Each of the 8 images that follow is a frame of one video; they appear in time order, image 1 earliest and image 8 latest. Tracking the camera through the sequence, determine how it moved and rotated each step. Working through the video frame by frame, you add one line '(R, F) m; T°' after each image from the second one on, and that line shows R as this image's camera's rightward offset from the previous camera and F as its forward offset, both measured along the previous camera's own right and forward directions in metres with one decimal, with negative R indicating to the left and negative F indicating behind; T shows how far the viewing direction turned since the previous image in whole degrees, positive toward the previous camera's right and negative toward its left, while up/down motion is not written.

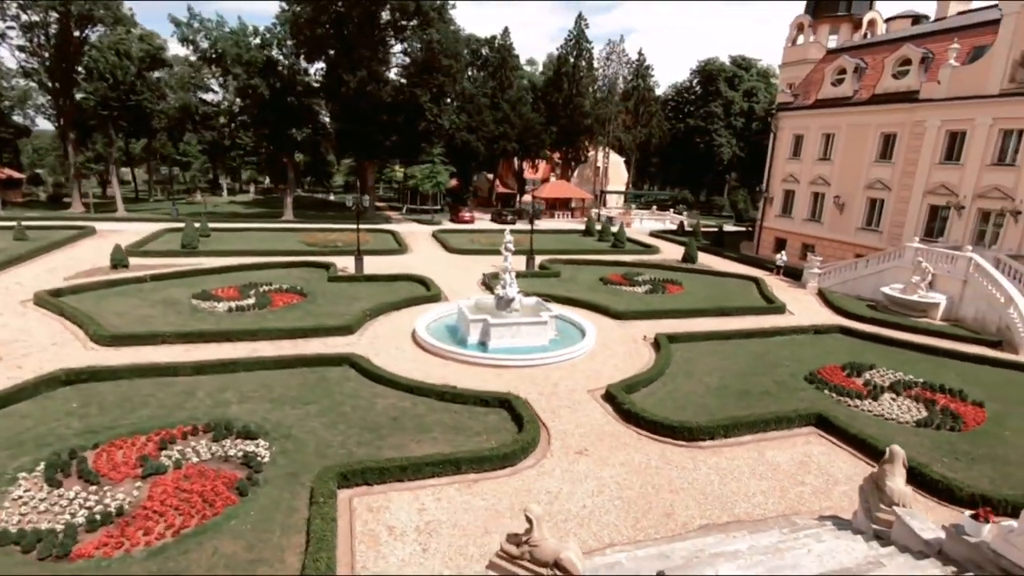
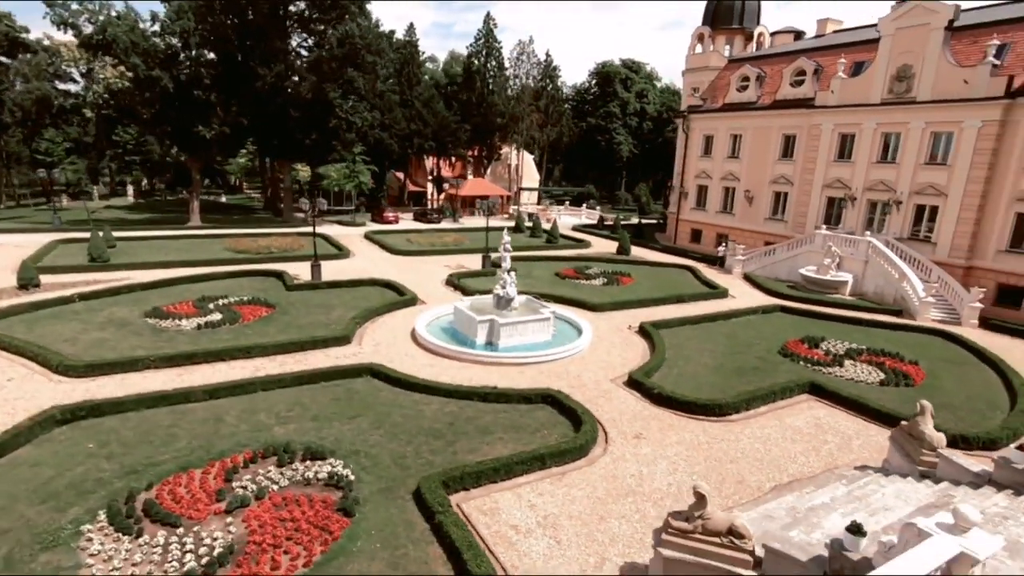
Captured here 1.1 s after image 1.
(-3.8, 0.0) m; +12°
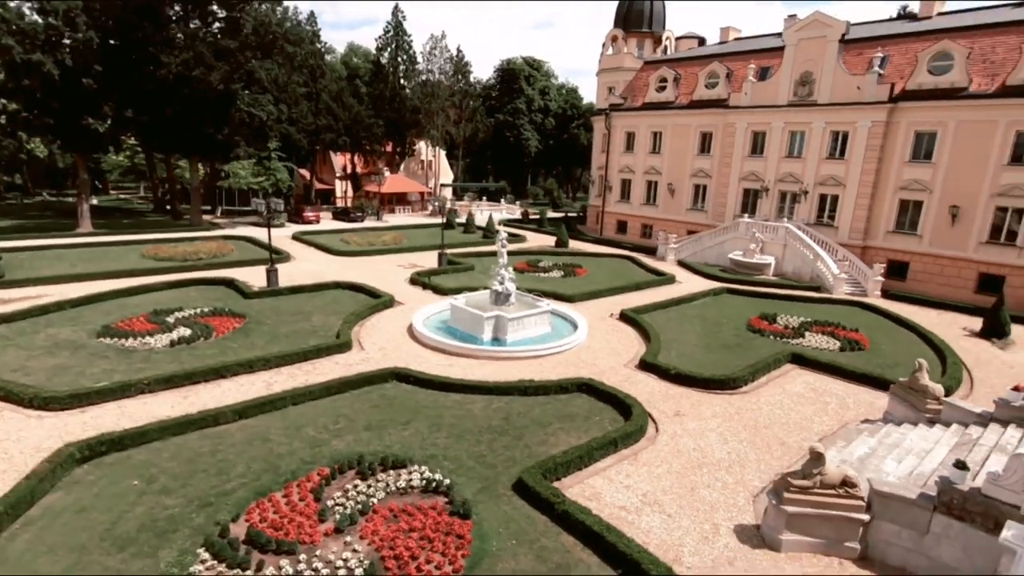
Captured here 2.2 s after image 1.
(-3.7, +0.1) m; +12°
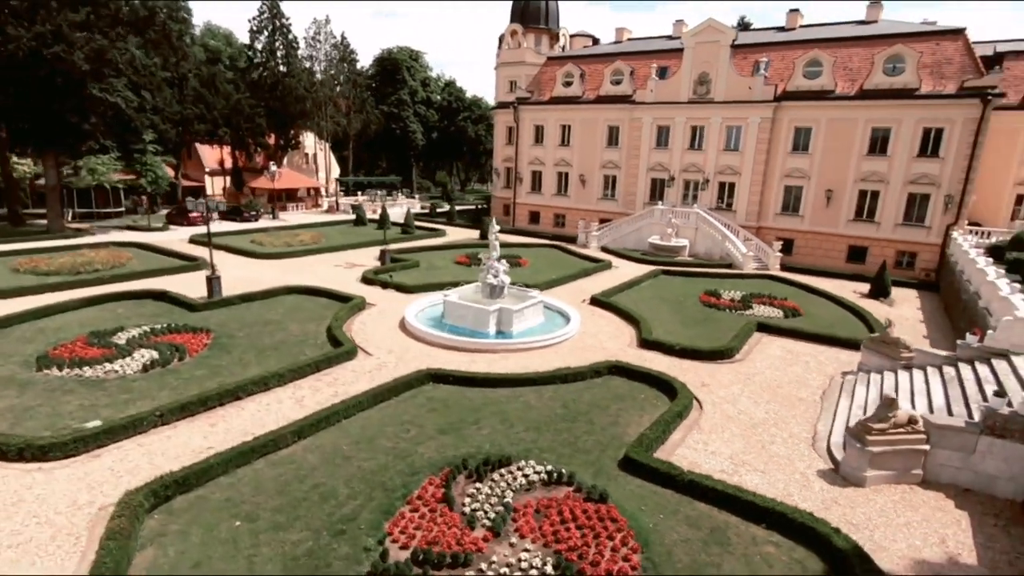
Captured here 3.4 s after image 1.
(-4.5, +0.5) m; +14°
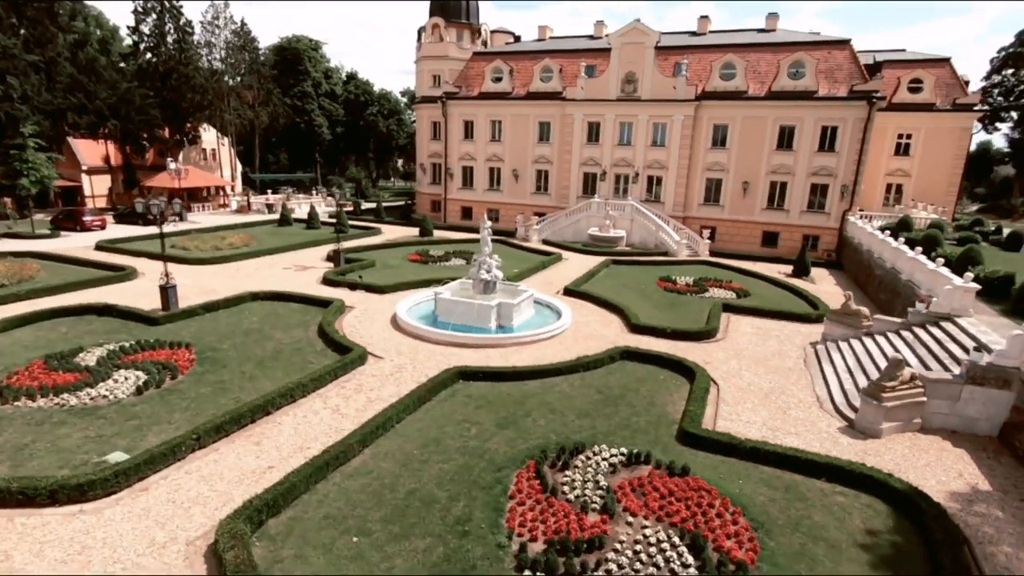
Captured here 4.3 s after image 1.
(-3.4, +0.1) m; +11°
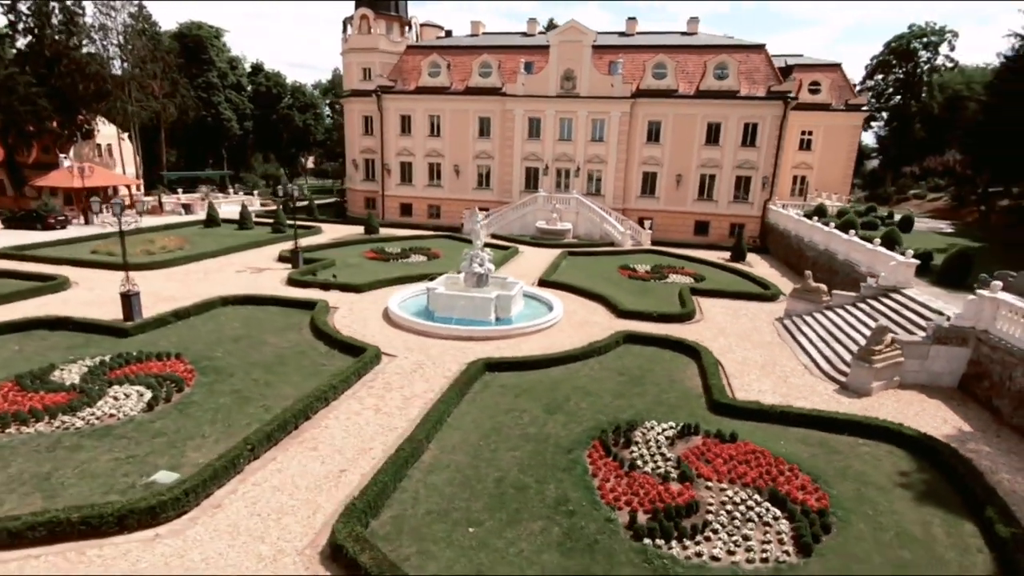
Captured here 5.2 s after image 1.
(-3.0, 0.0) m; +10°
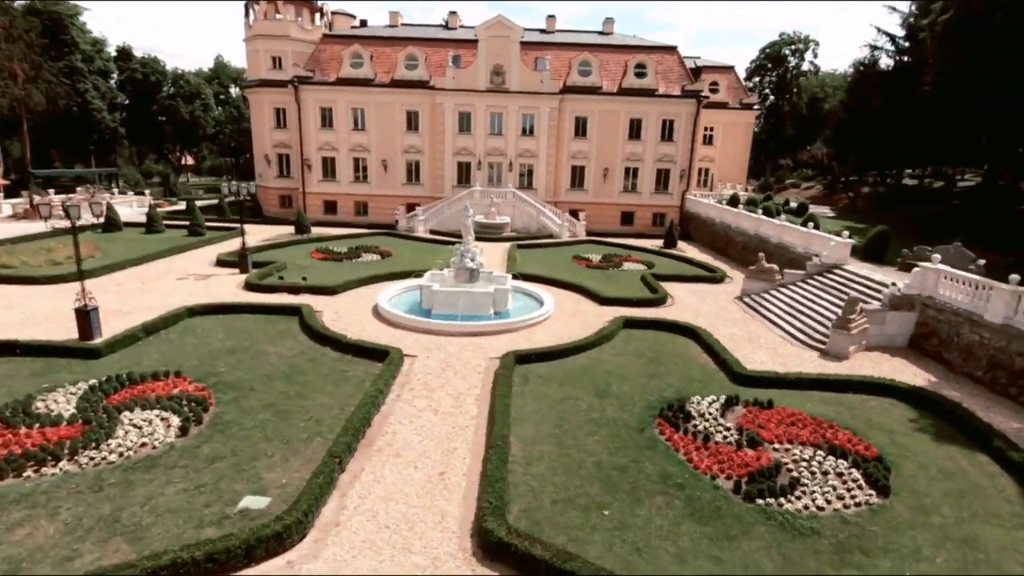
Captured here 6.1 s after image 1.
(-3.5, +0.2) m; +11°
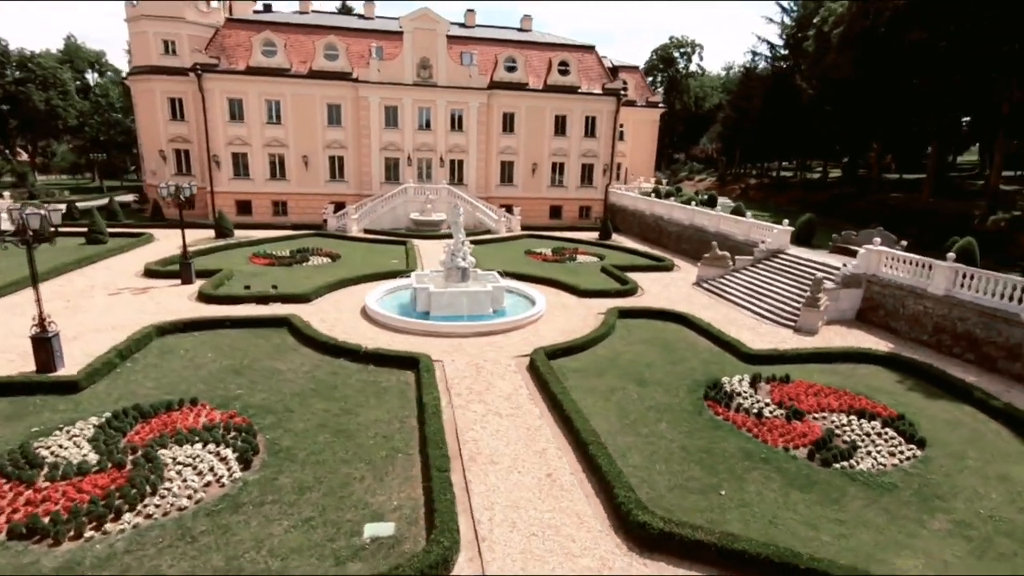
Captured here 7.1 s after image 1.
(-3.6, +0.4) m; +12°
